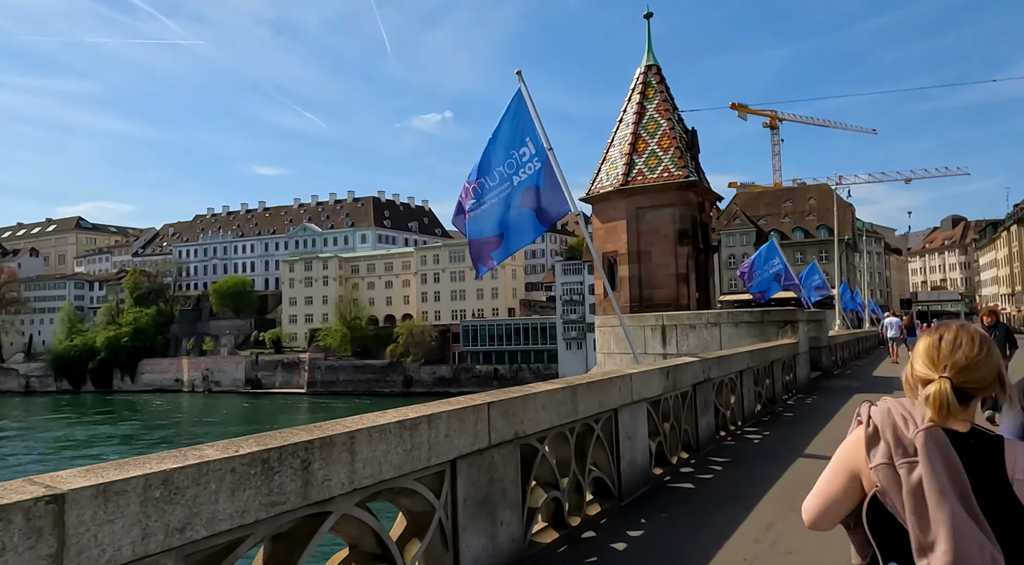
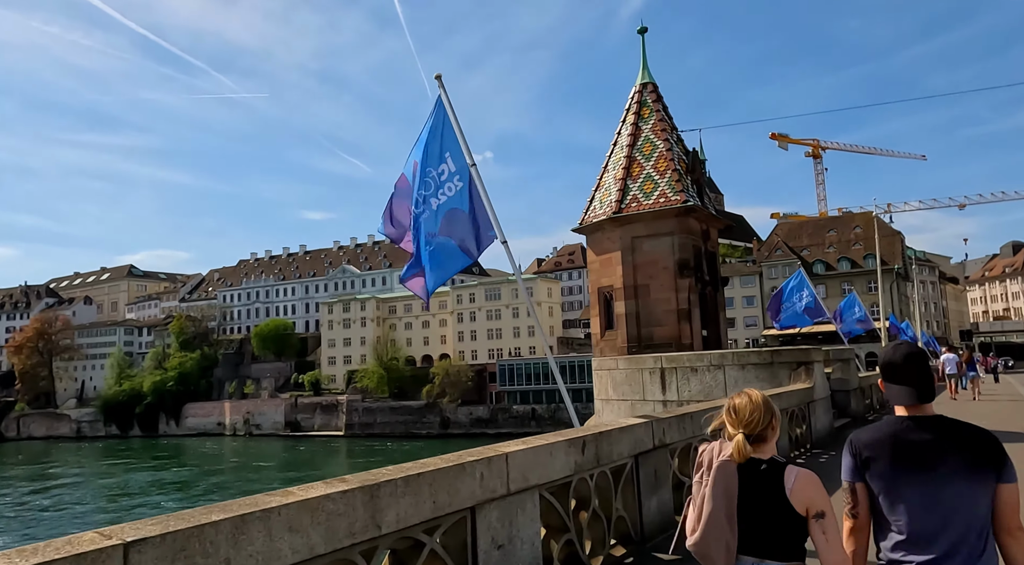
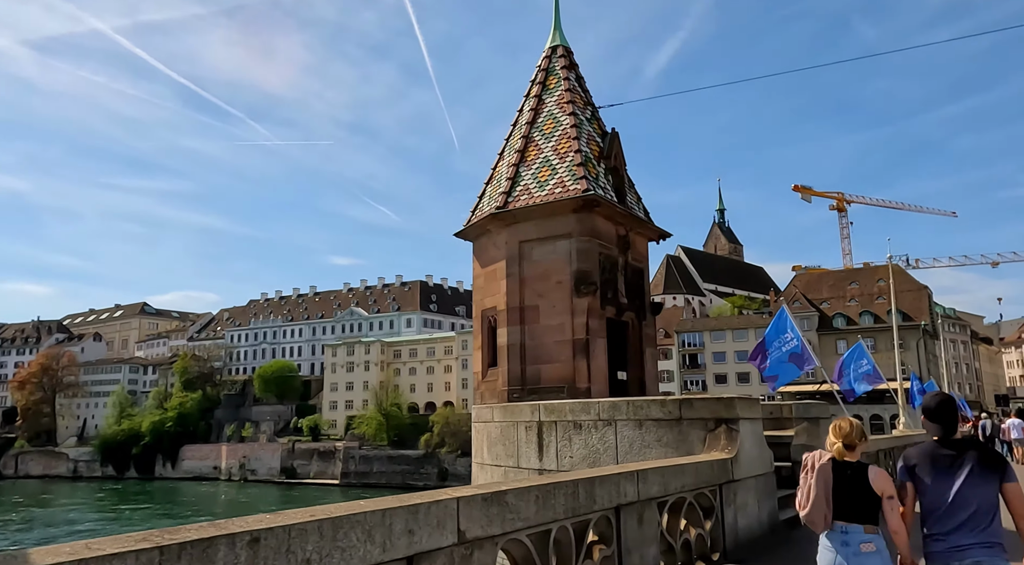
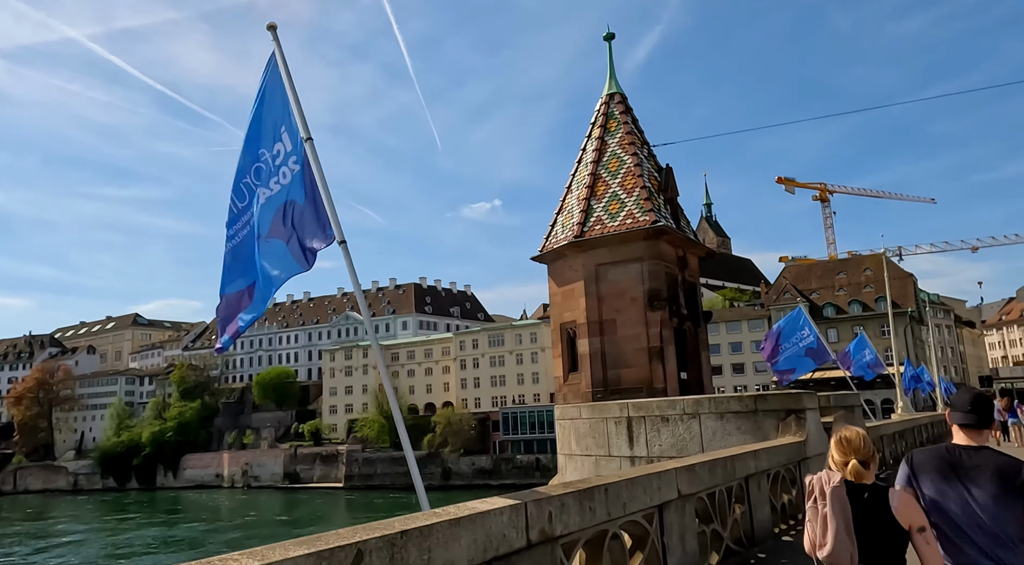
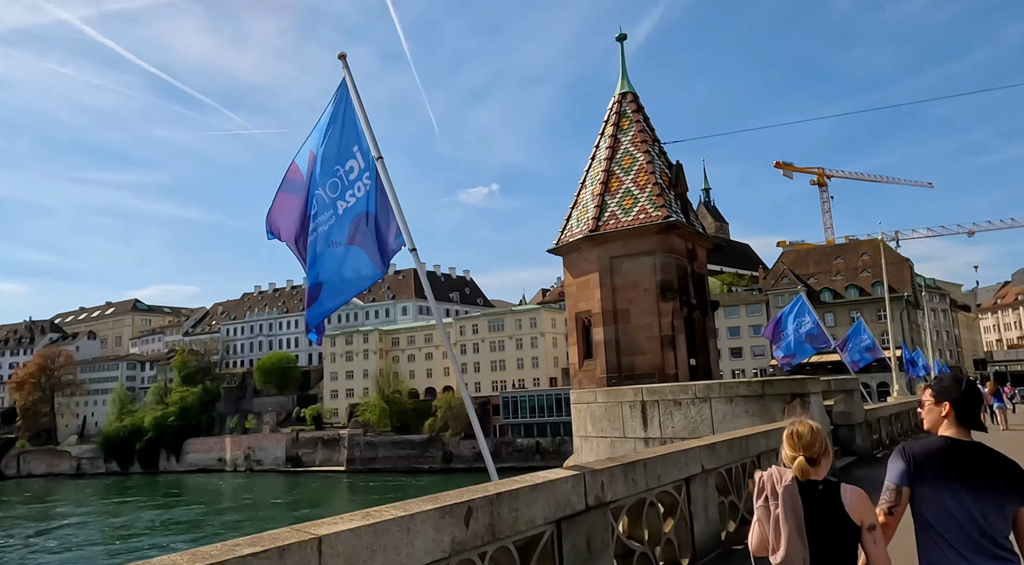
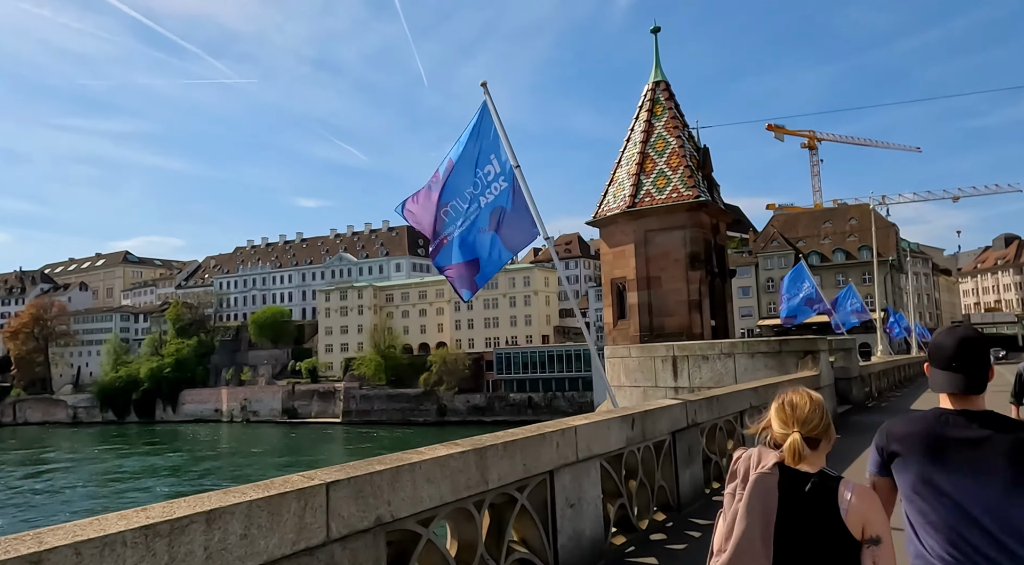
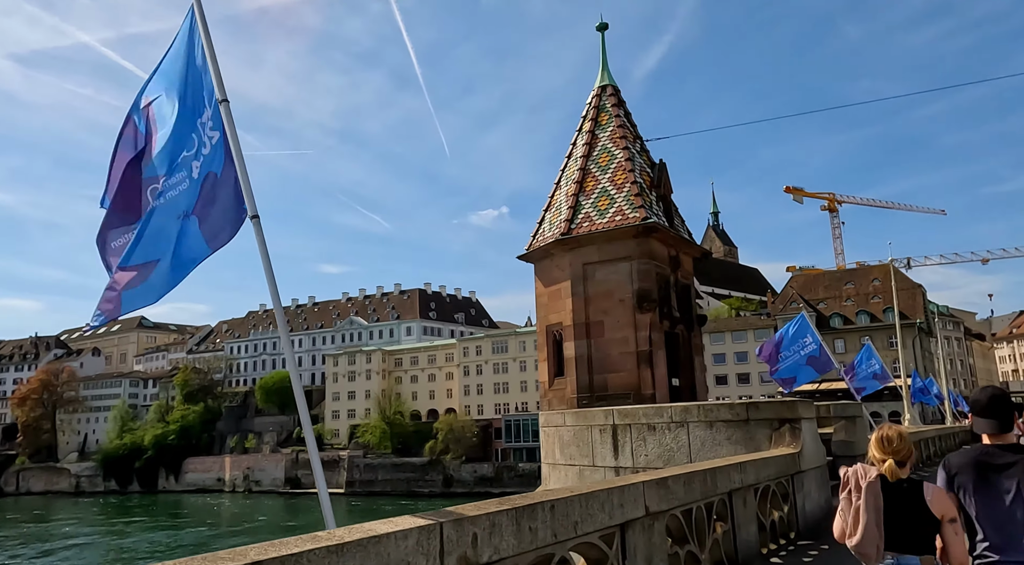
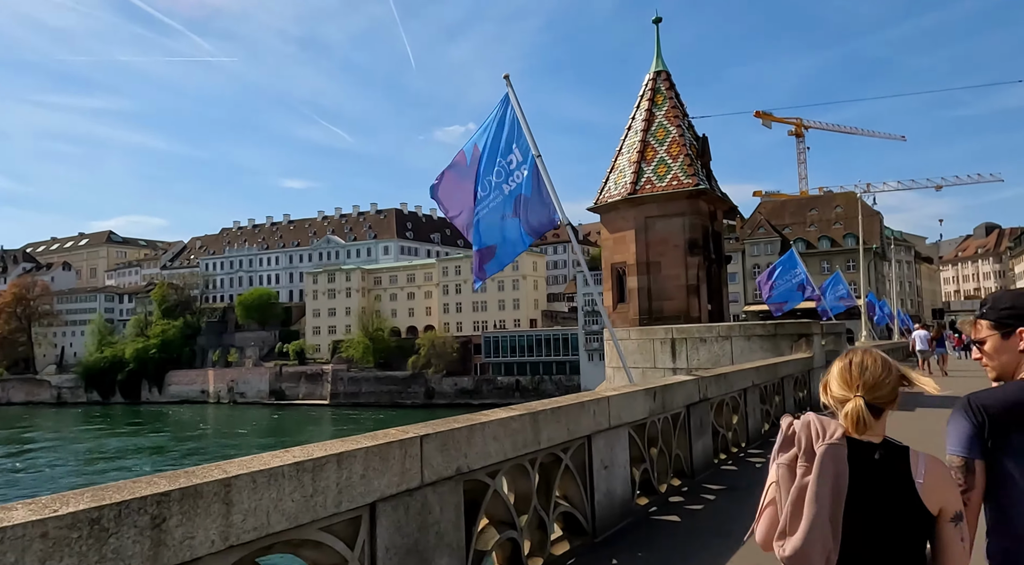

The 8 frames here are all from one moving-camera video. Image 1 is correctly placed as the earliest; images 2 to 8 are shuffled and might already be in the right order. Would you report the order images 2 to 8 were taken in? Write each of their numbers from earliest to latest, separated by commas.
8, 6, 2, 5, 4, 7, 3
